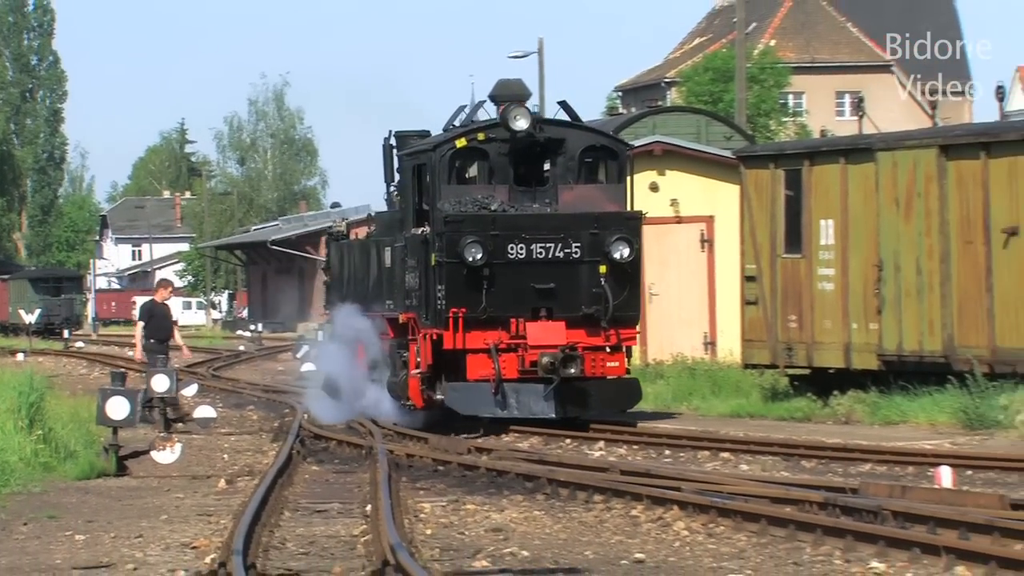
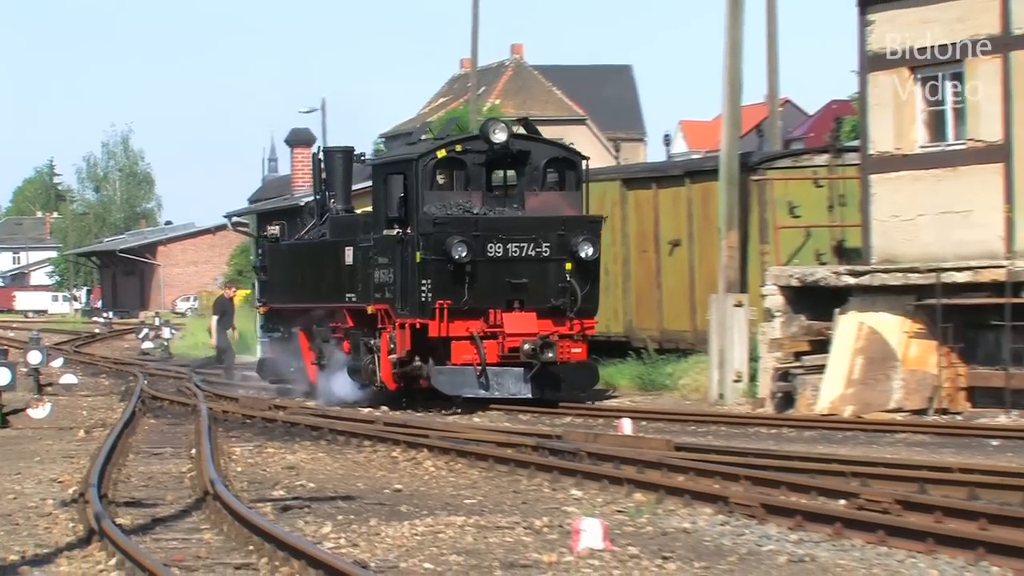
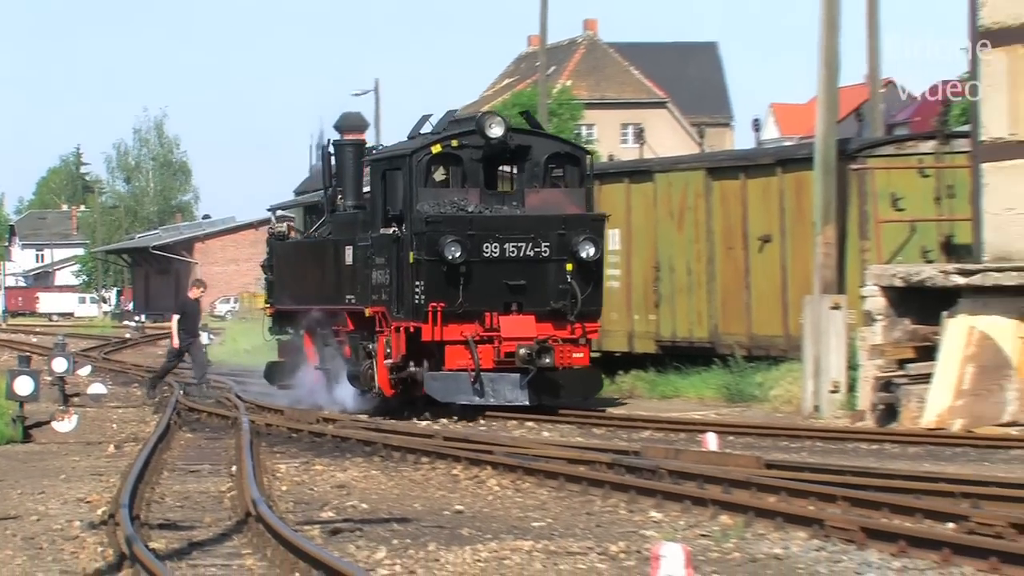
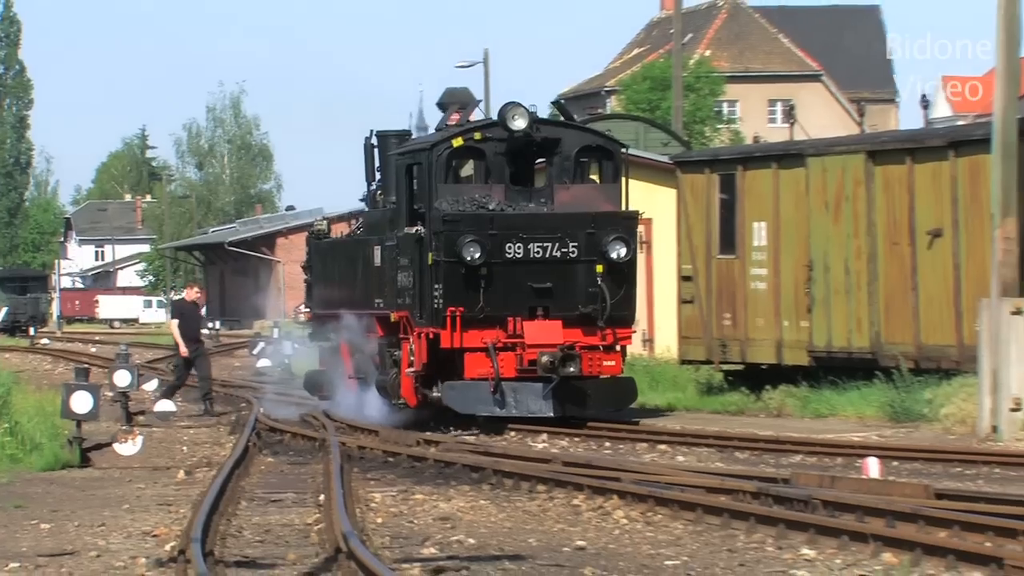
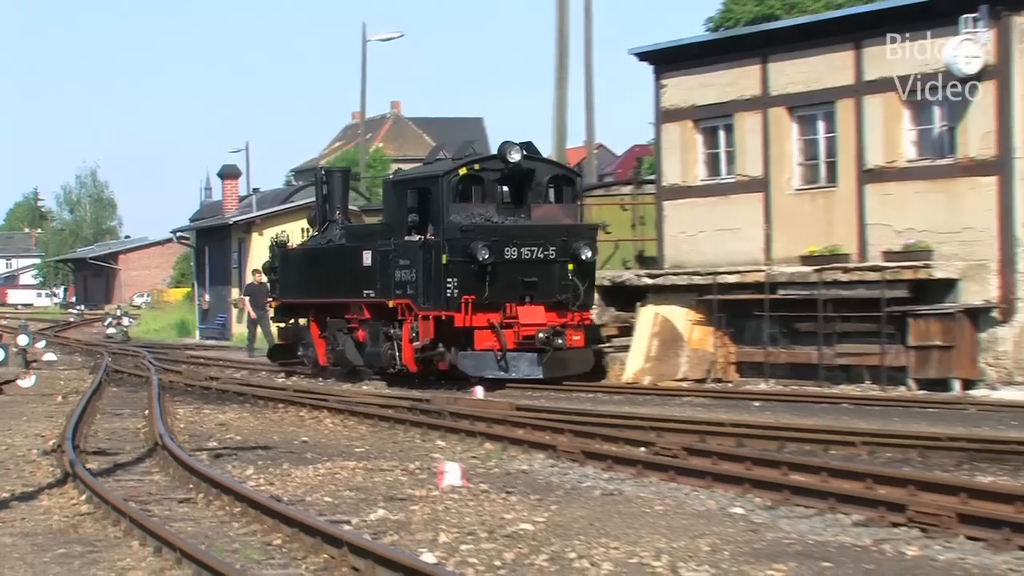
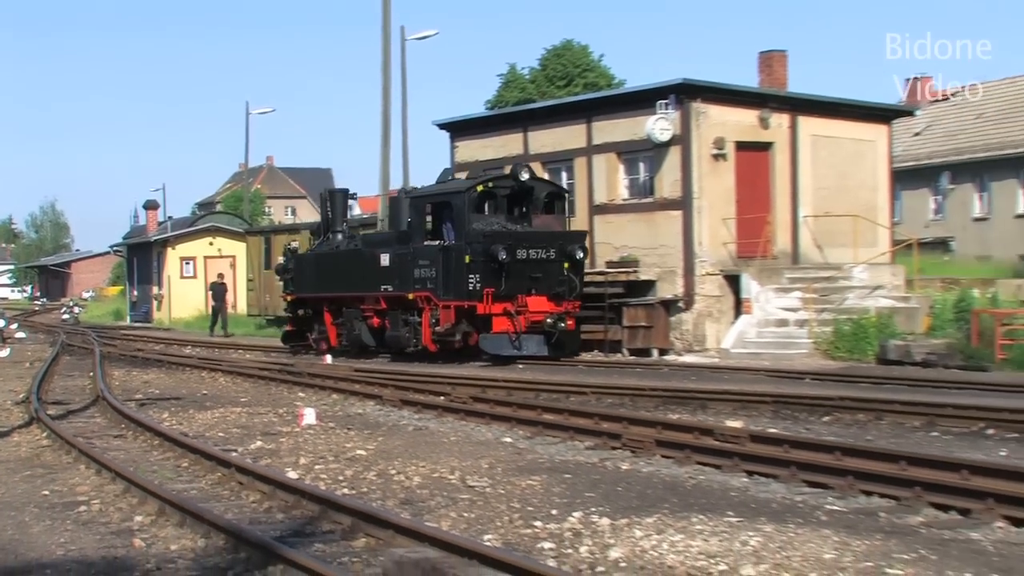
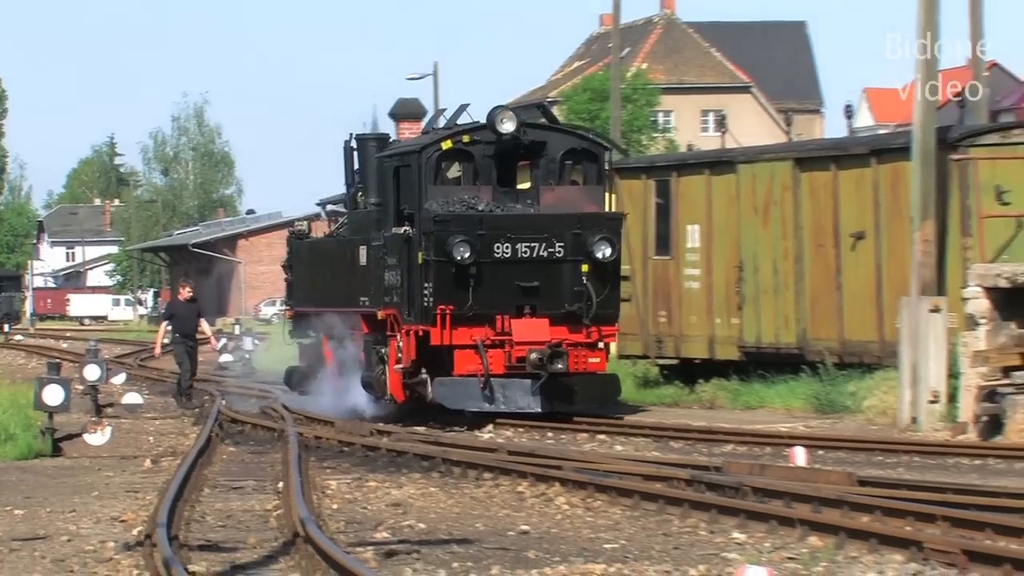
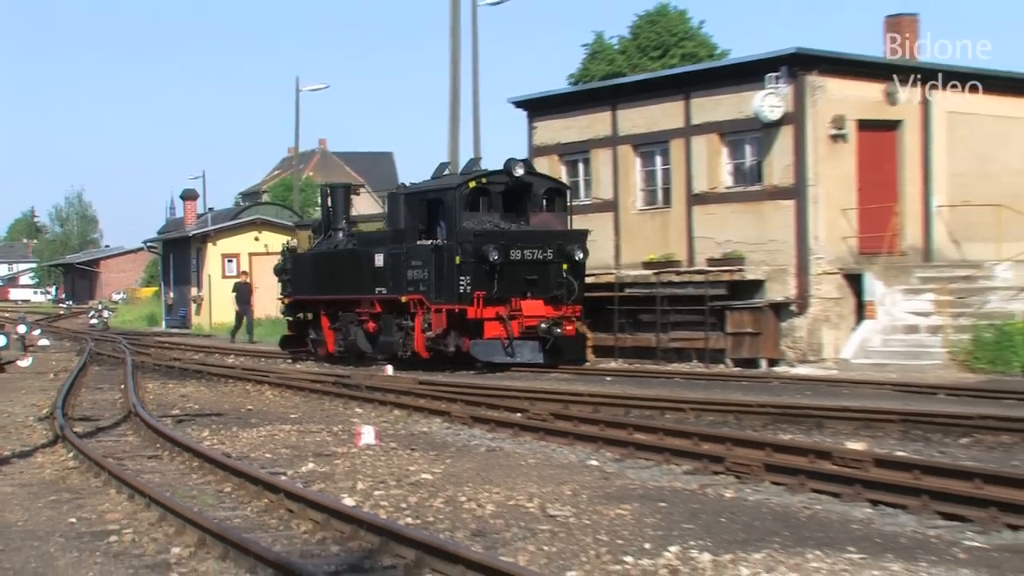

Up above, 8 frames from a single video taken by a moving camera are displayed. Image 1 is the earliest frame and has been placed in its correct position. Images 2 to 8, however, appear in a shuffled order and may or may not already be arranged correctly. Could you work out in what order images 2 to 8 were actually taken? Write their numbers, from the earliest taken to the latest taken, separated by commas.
4, 7, 3, 2, 5, 8, 6
